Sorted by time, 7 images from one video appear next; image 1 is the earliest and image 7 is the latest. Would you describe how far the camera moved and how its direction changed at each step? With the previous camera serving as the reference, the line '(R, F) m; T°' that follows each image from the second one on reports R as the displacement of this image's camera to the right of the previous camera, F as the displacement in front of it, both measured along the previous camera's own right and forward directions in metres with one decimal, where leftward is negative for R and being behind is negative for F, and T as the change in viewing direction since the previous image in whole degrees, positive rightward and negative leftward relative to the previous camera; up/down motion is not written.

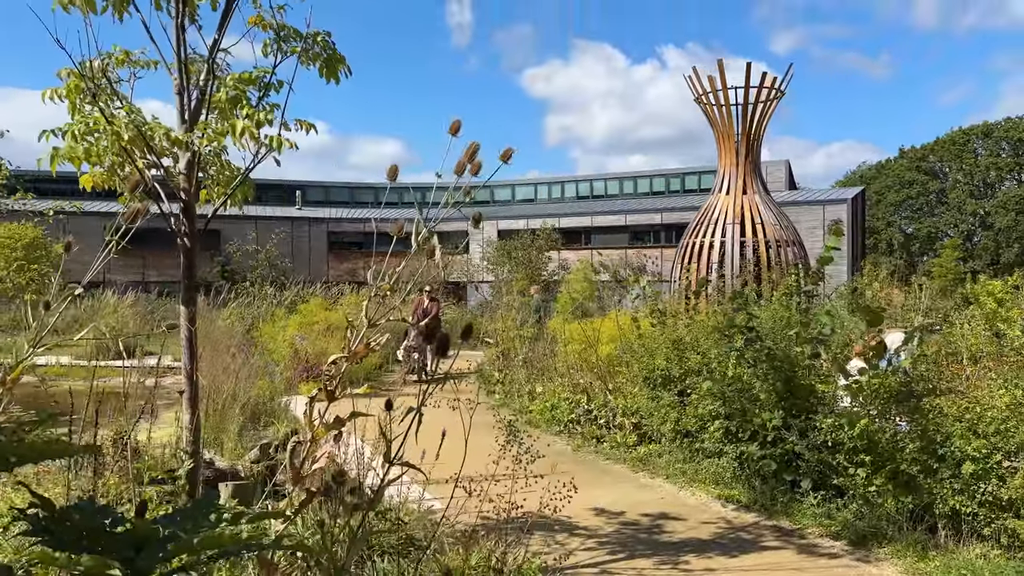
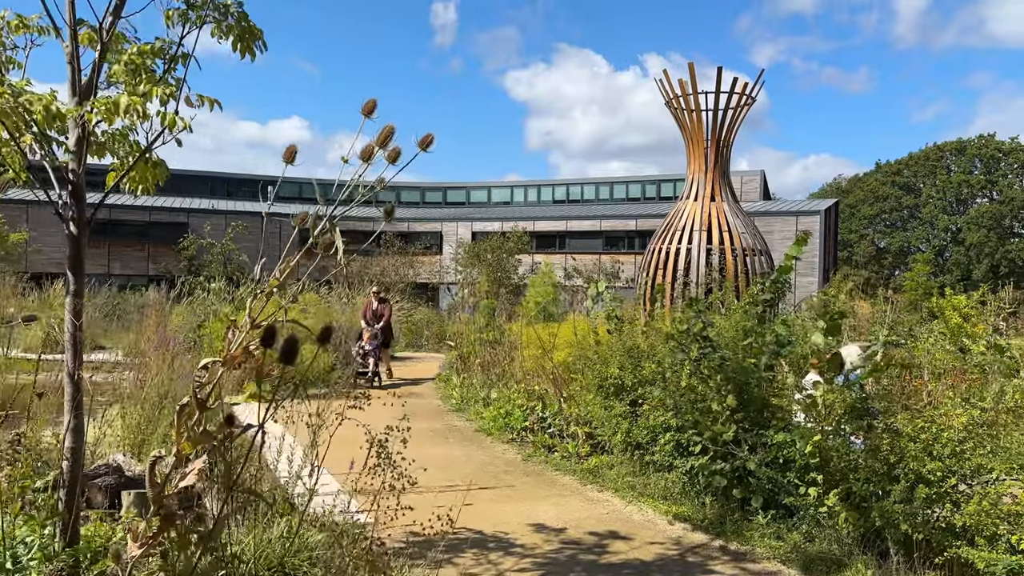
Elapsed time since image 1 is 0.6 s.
(+0.2, +0.2) m; +2°
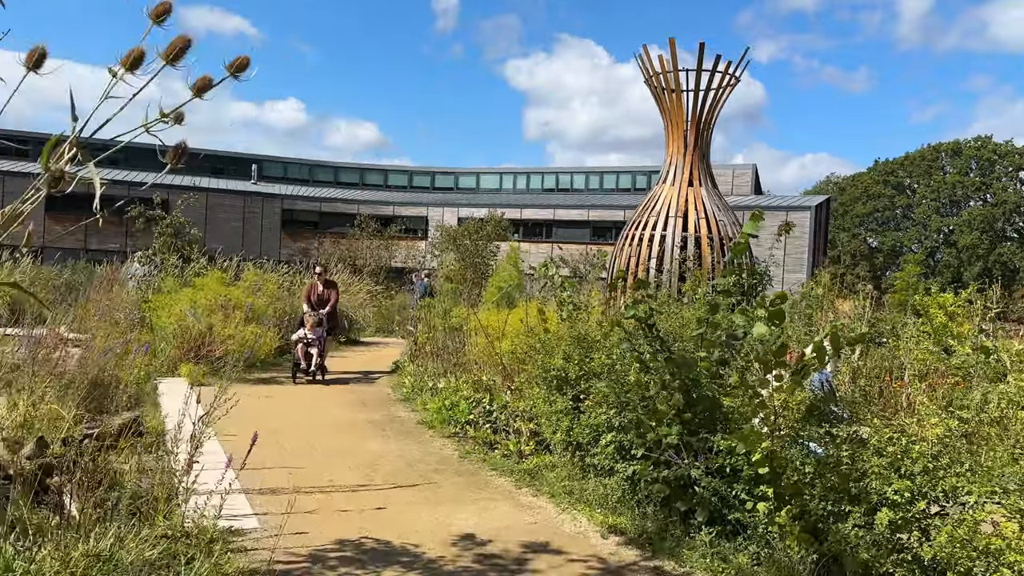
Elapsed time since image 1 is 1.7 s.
(+0.4, +0.6) m; +1°
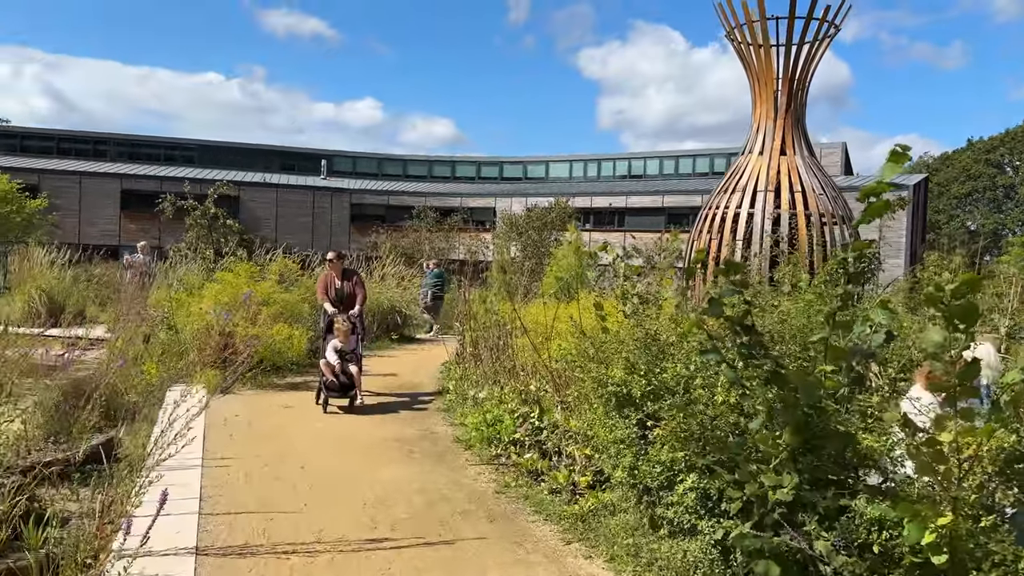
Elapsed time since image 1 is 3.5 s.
(+0.1, +1.2) m; -5°
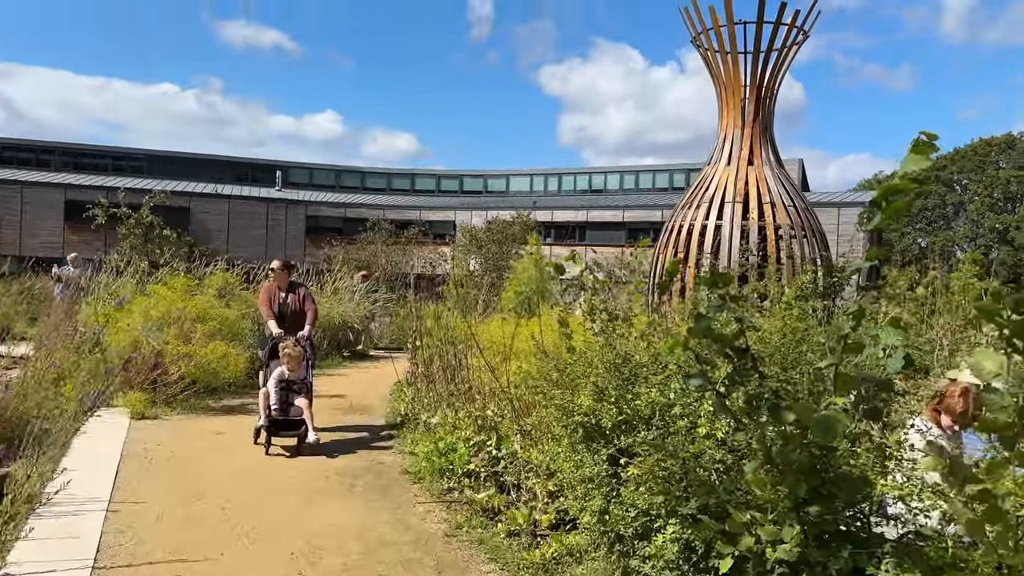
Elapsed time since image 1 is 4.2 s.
(0.0, +0.5) m; +3°
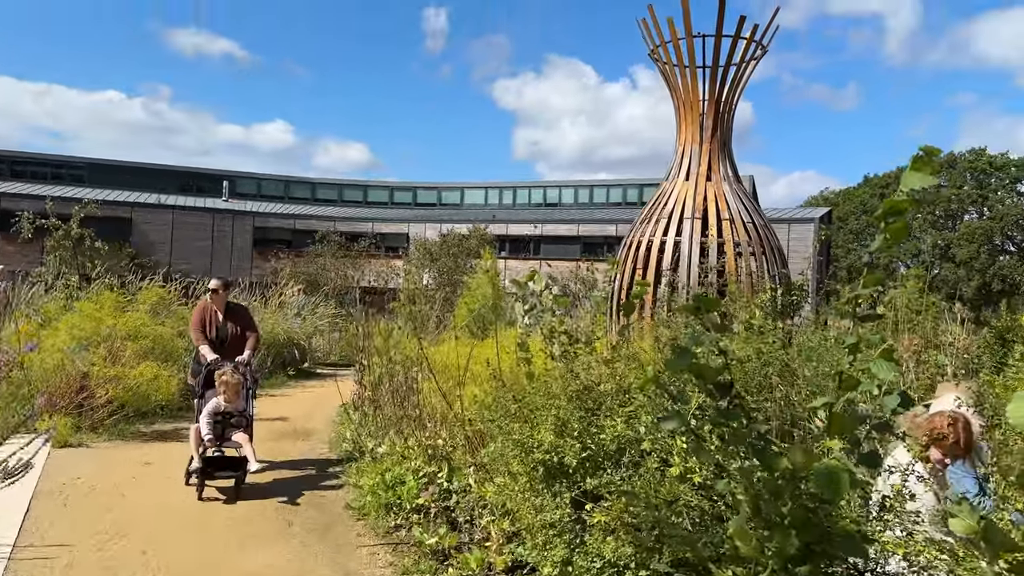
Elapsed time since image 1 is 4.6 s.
(0.0, +0.3) m; +3°
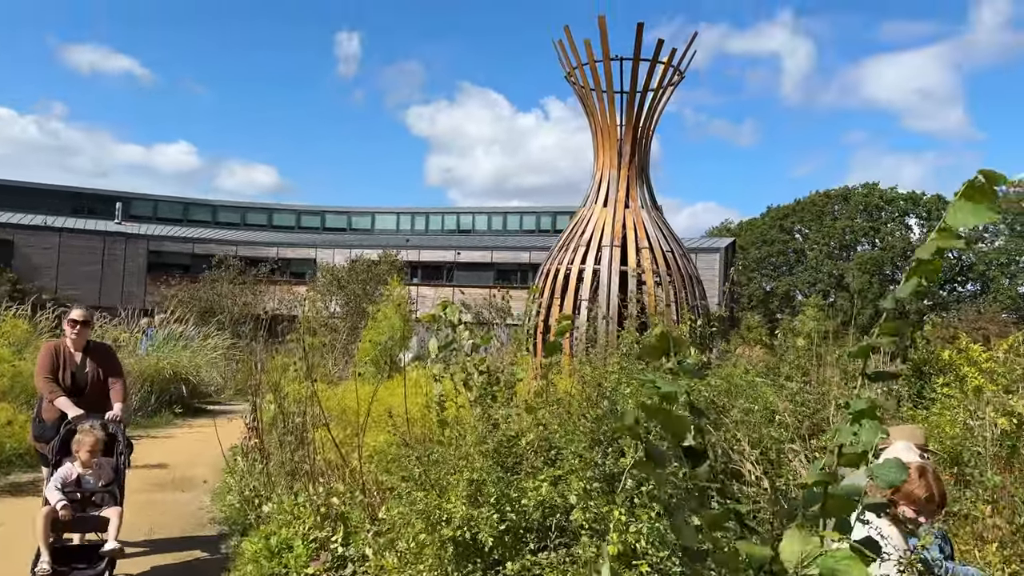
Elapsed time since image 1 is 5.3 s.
(0.0, +0.5) m; +6°
